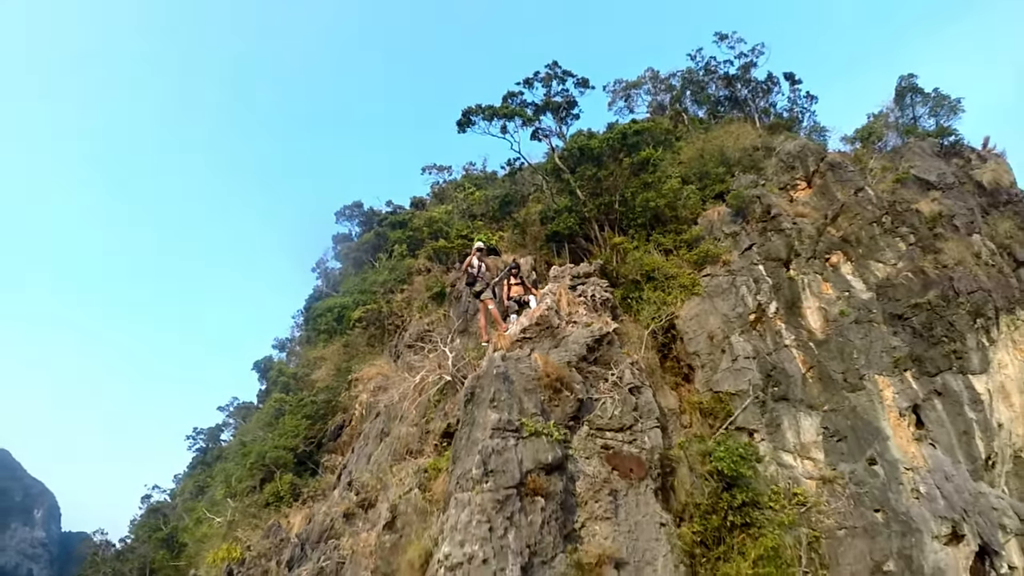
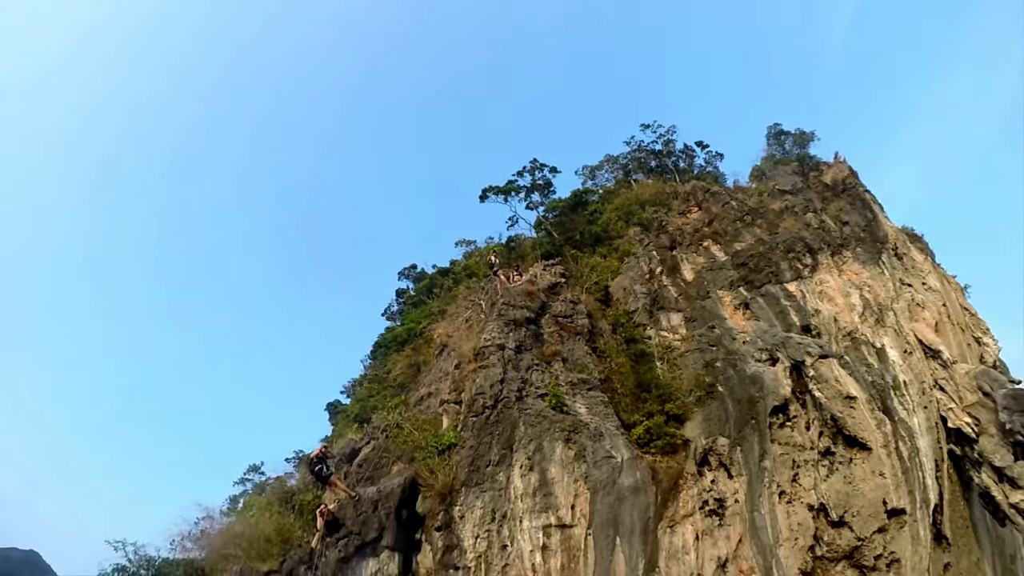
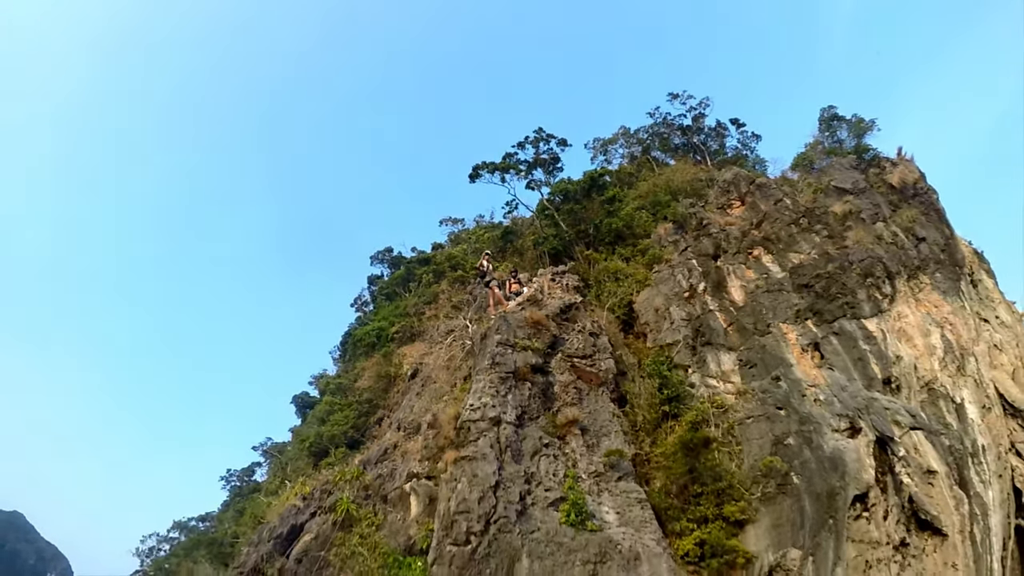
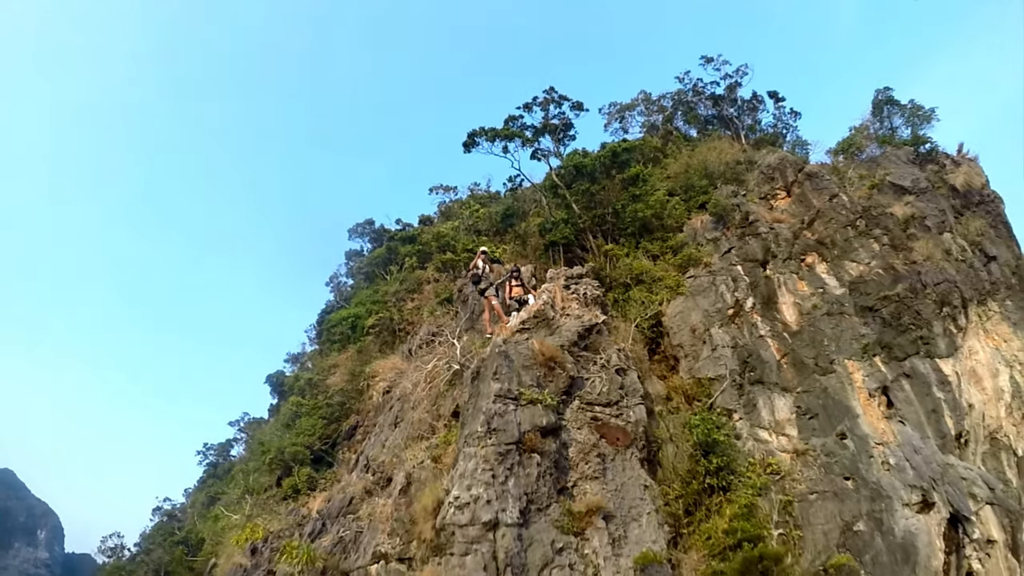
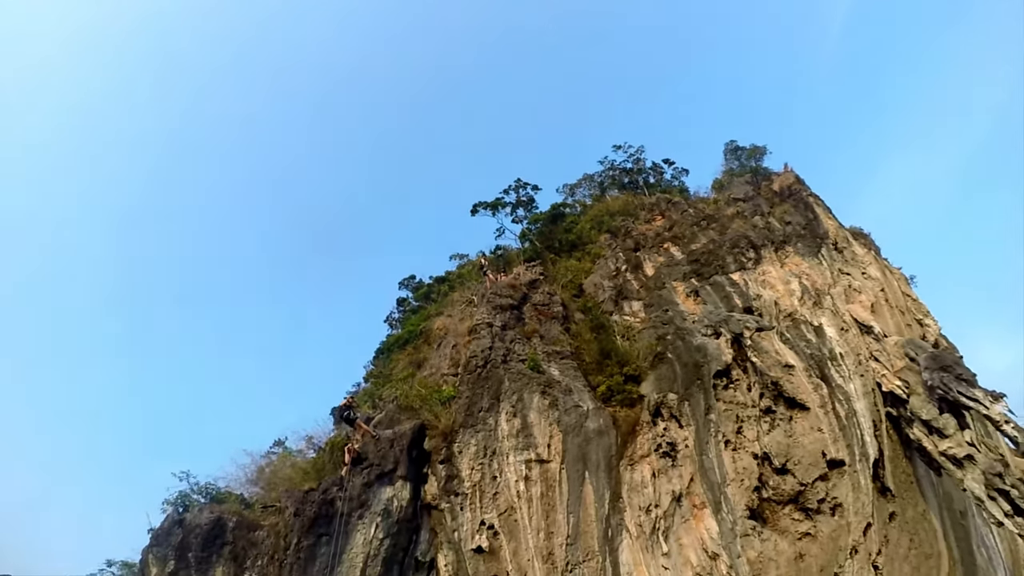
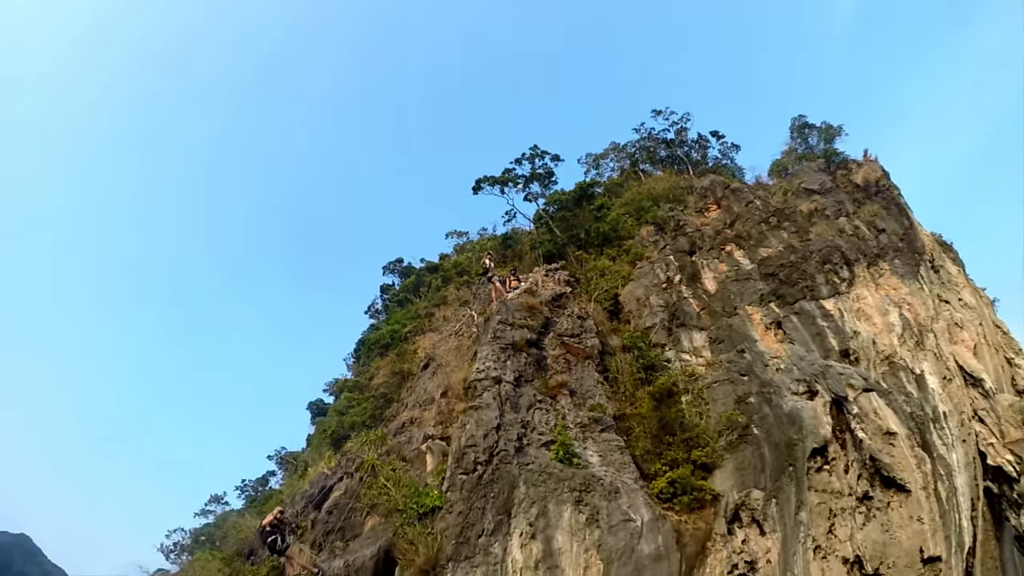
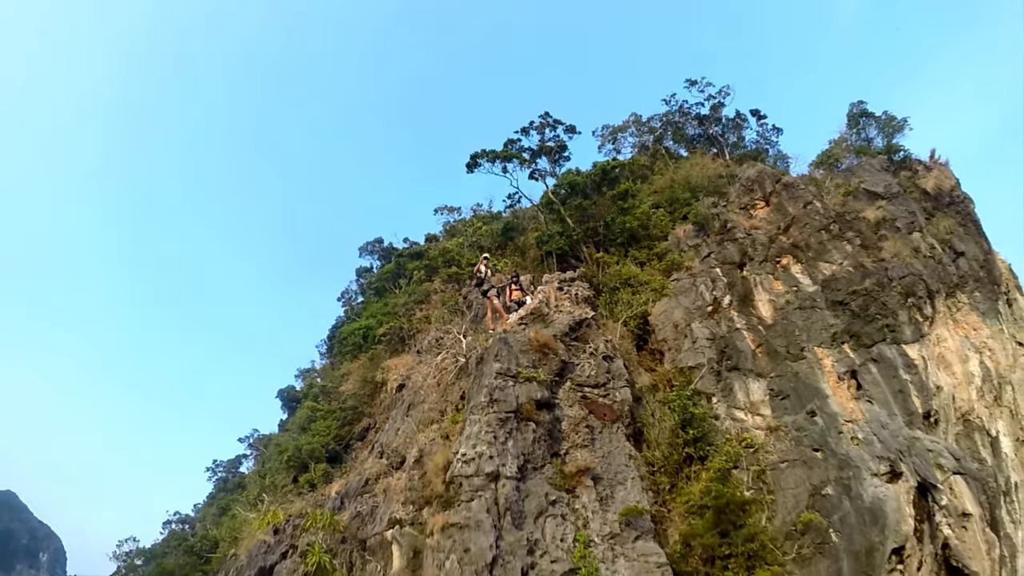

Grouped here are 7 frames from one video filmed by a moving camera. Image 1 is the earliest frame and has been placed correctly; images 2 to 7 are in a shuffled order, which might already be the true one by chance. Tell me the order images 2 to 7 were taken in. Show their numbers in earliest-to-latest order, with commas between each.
4, 7, 3, 6, 2, 5
